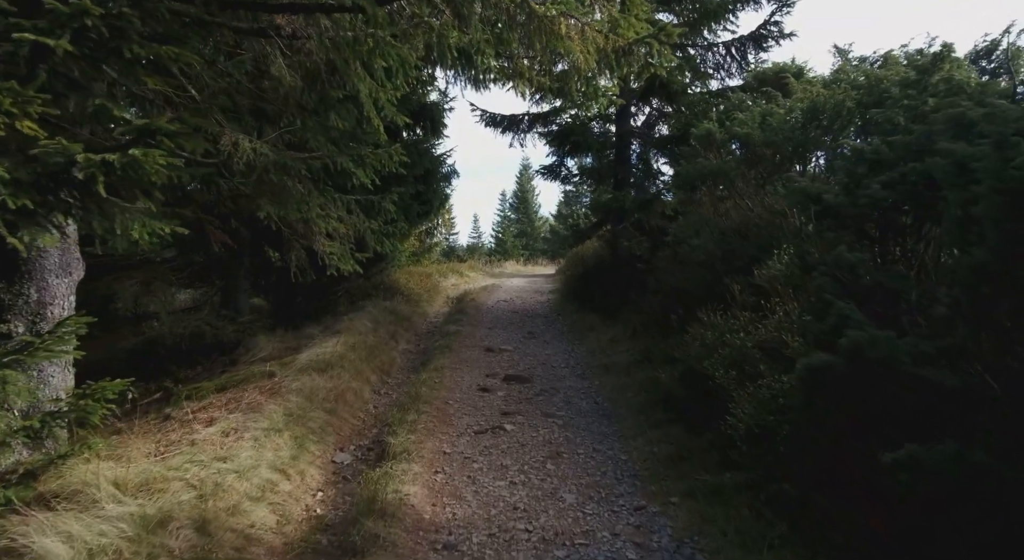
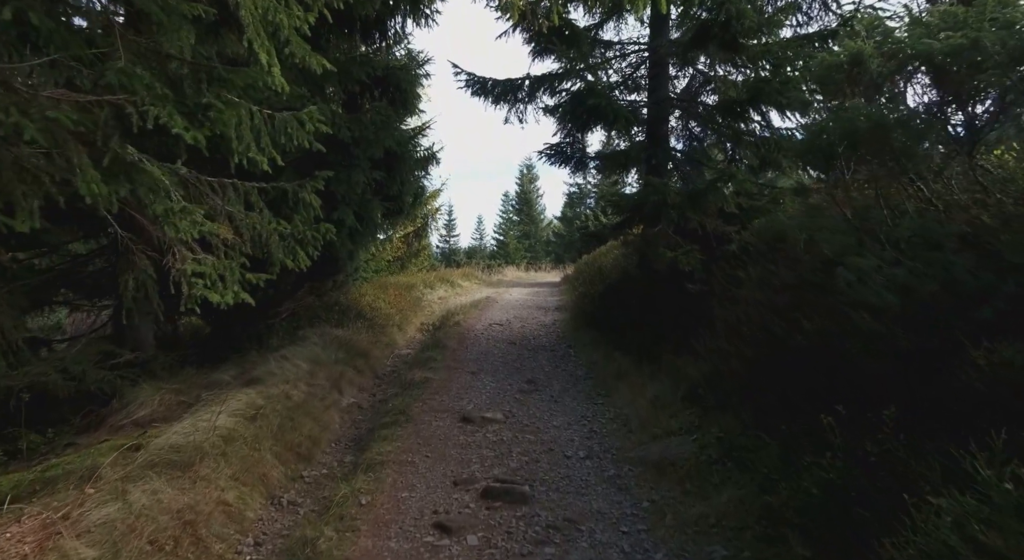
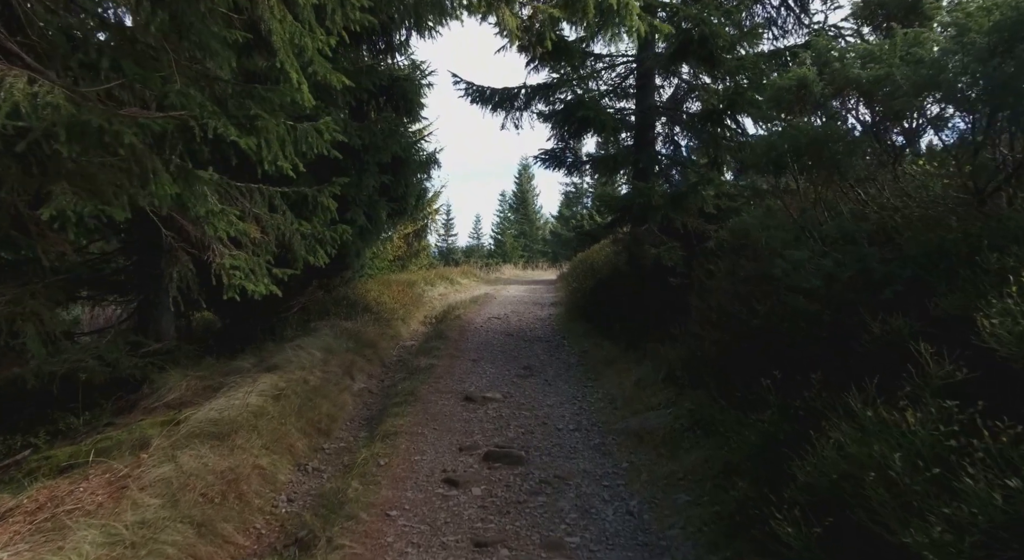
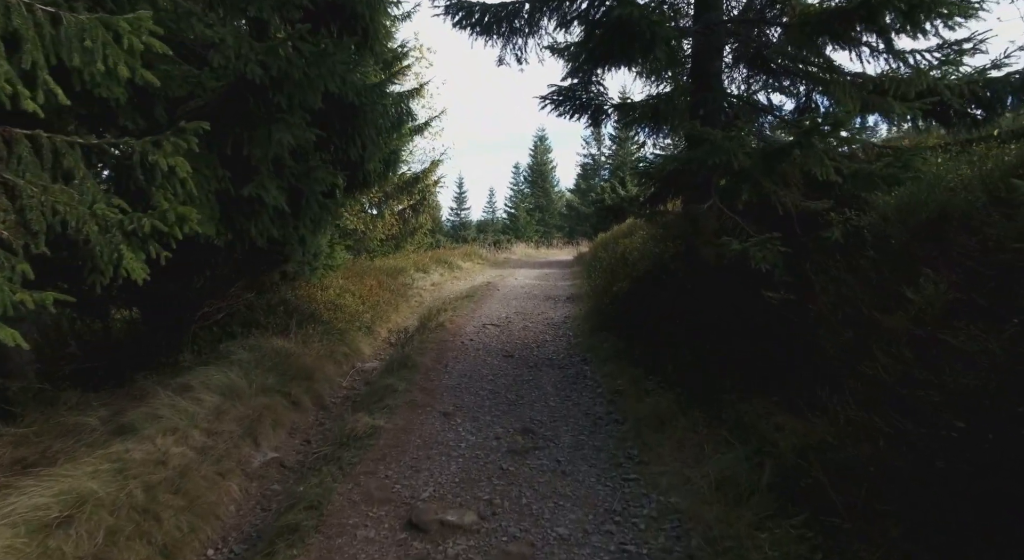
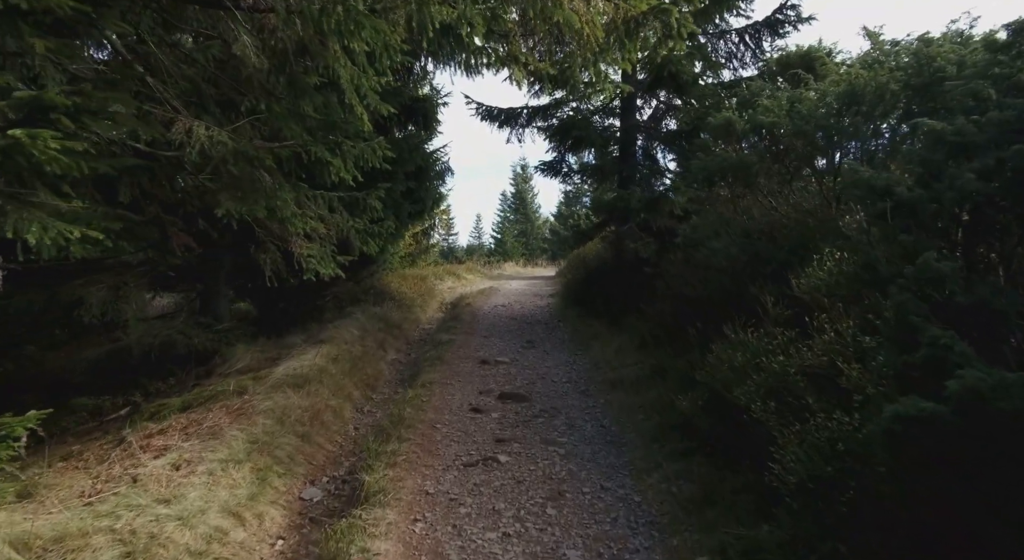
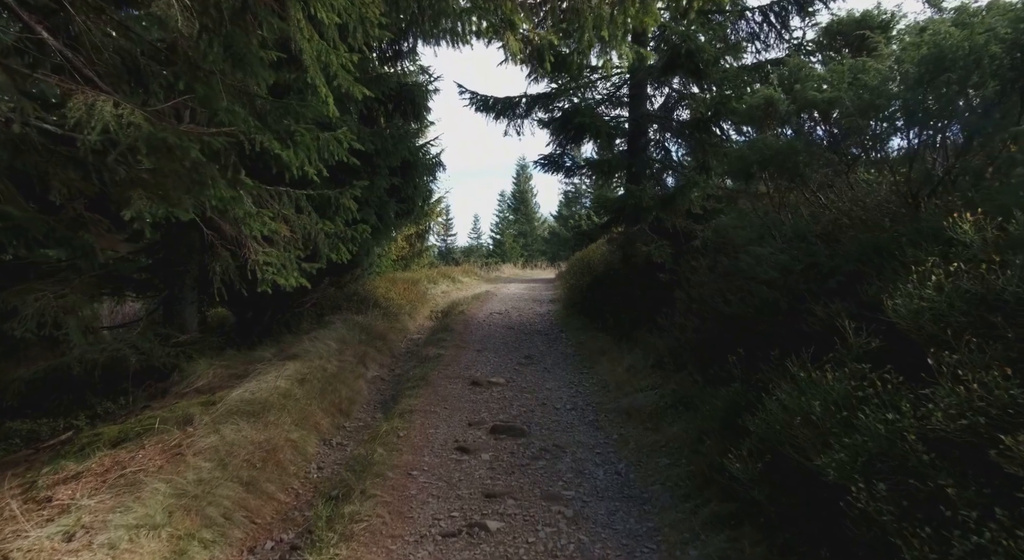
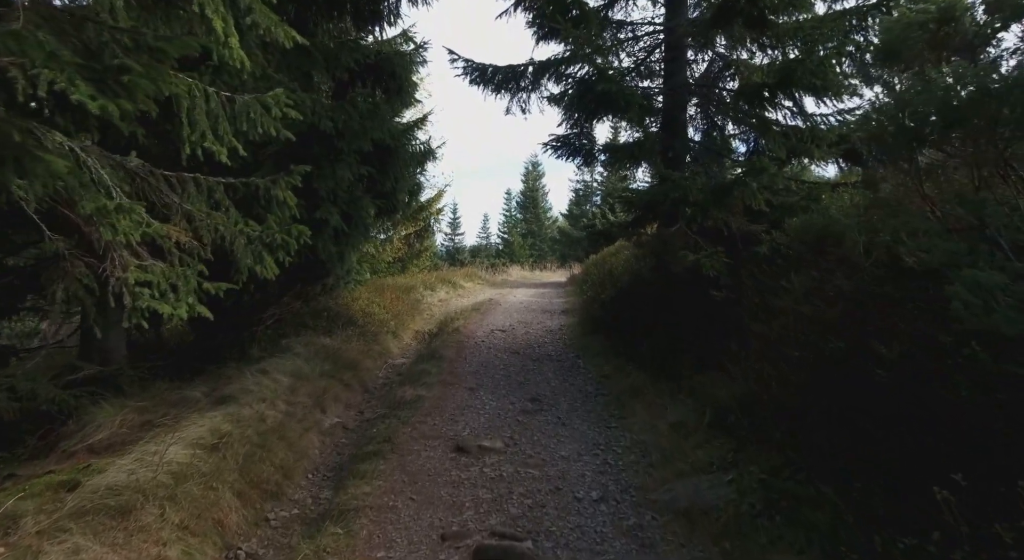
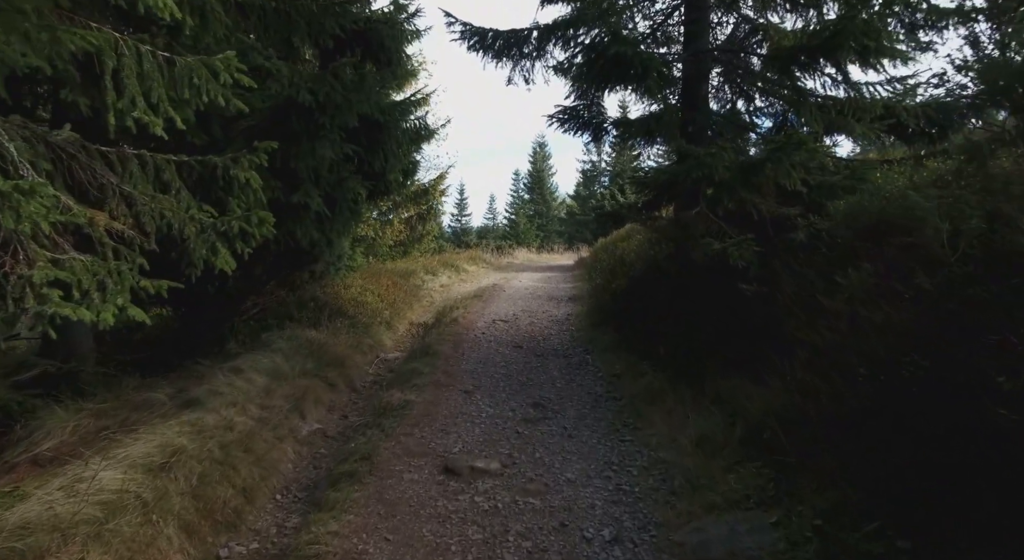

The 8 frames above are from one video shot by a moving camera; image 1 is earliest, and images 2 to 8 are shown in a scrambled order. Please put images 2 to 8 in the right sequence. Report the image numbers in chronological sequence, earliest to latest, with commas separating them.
5, 6, 3, 2, 7, 8, 4
